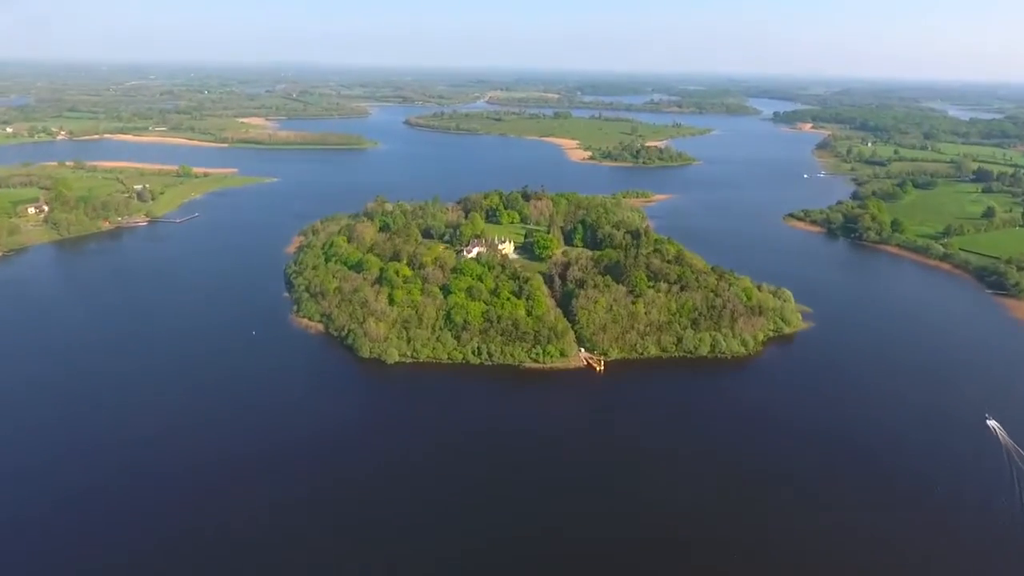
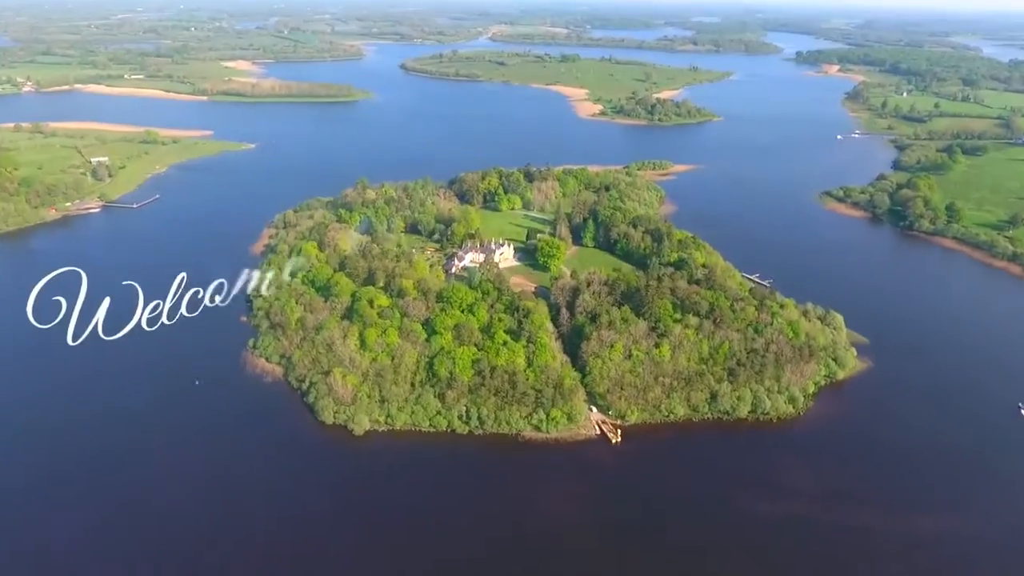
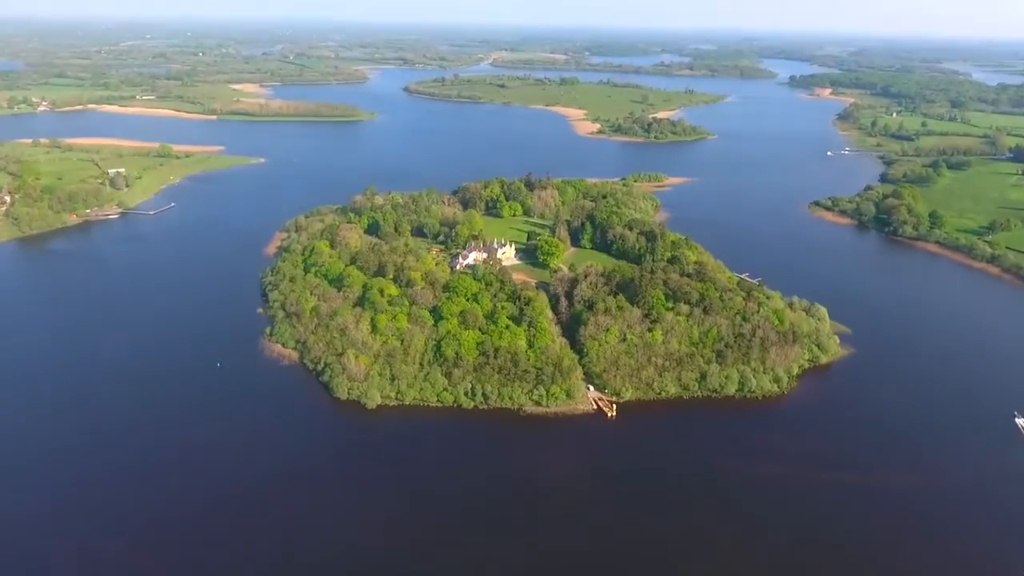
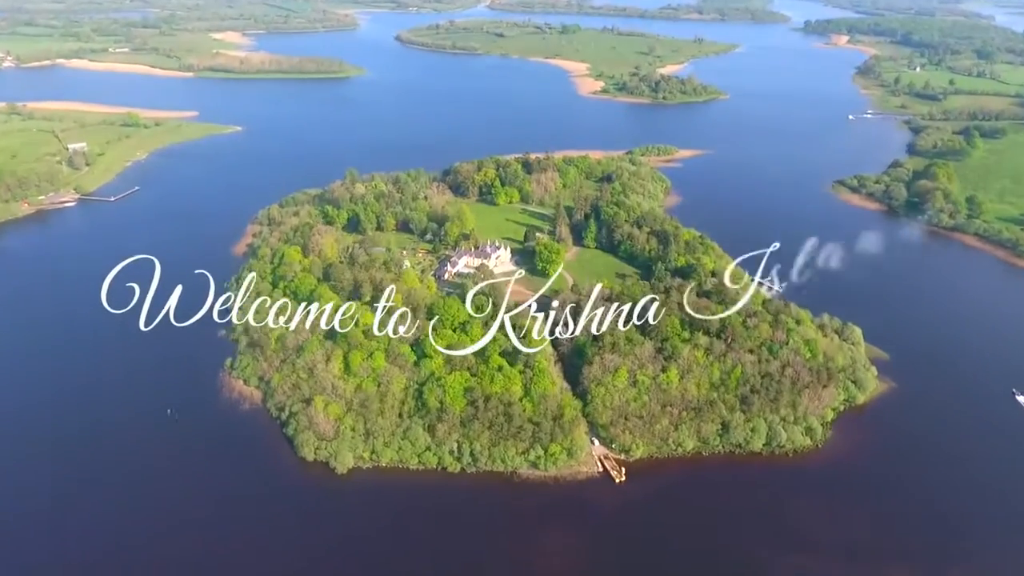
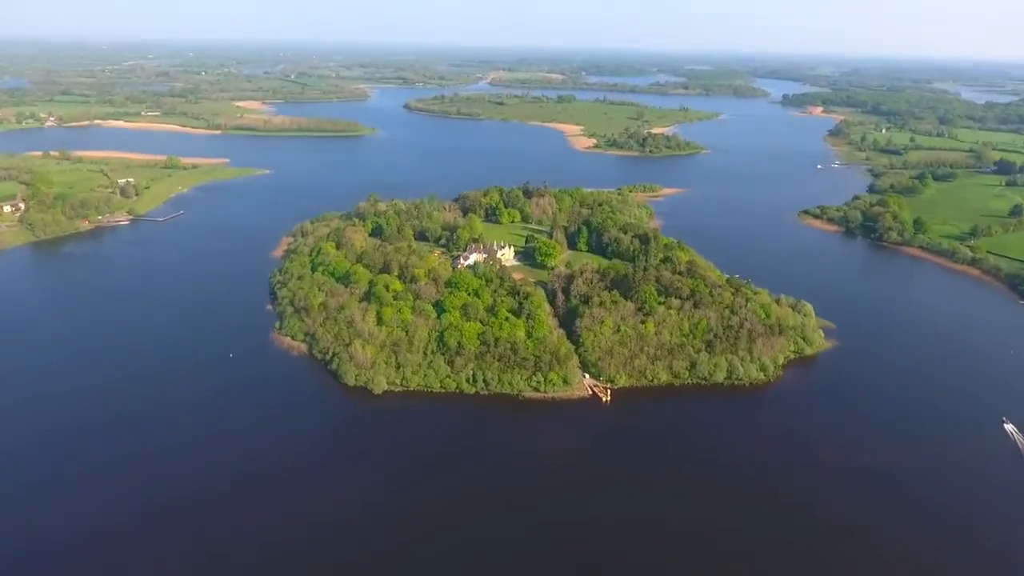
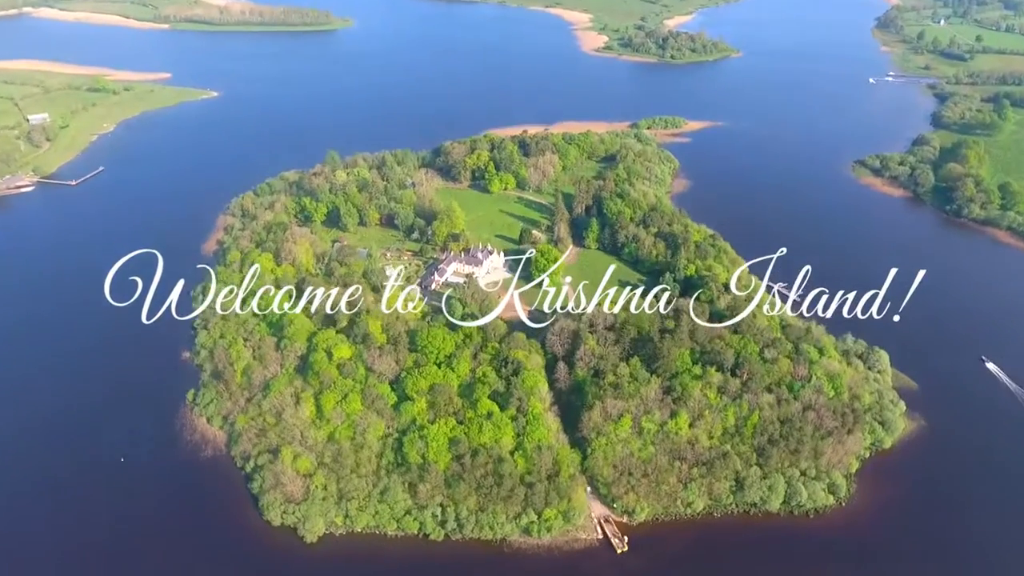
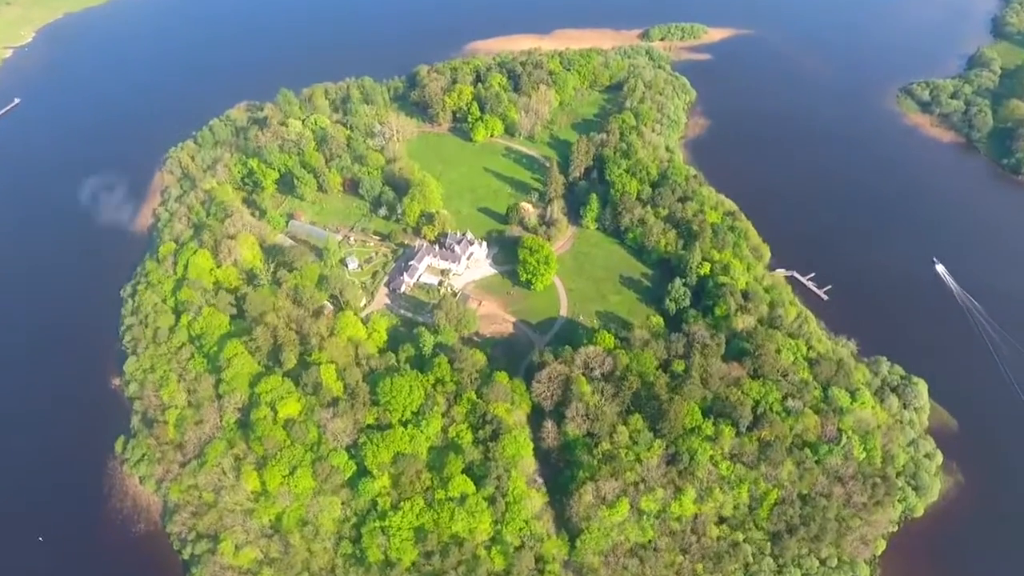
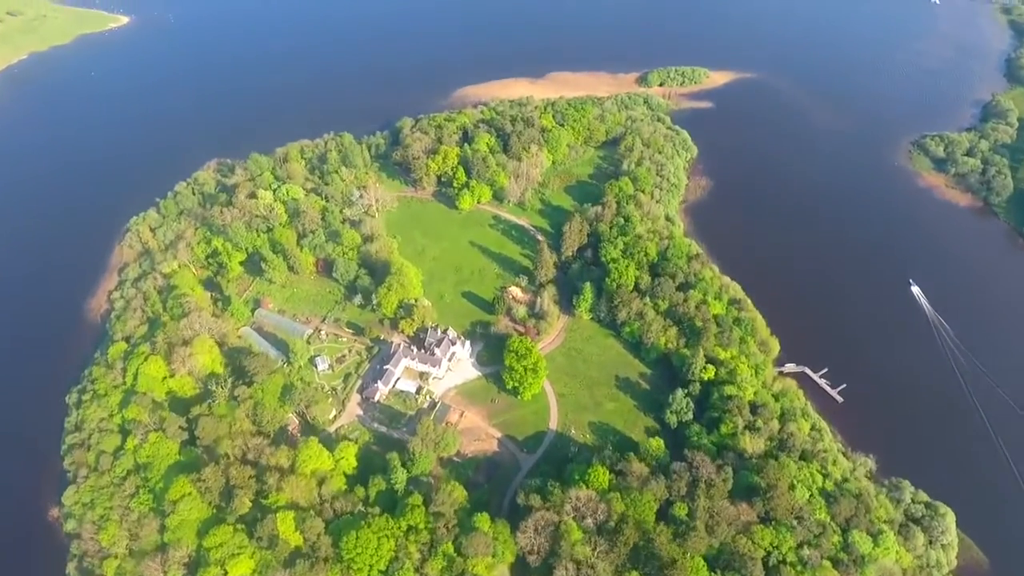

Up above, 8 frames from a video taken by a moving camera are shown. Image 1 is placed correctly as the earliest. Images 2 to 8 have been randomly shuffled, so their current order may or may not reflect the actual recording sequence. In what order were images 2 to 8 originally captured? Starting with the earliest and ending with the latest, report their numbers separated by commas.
5, 3, 2, 4, 6, 7, 8
